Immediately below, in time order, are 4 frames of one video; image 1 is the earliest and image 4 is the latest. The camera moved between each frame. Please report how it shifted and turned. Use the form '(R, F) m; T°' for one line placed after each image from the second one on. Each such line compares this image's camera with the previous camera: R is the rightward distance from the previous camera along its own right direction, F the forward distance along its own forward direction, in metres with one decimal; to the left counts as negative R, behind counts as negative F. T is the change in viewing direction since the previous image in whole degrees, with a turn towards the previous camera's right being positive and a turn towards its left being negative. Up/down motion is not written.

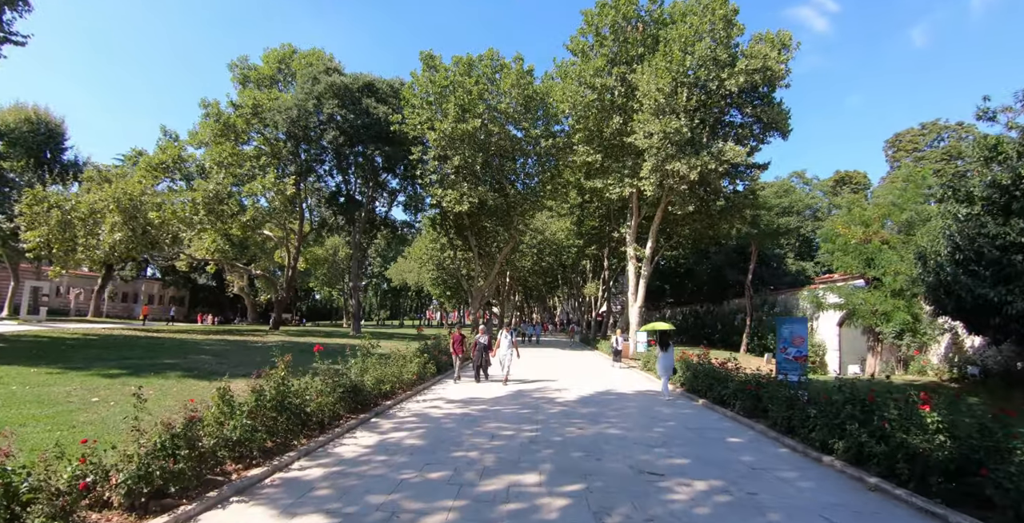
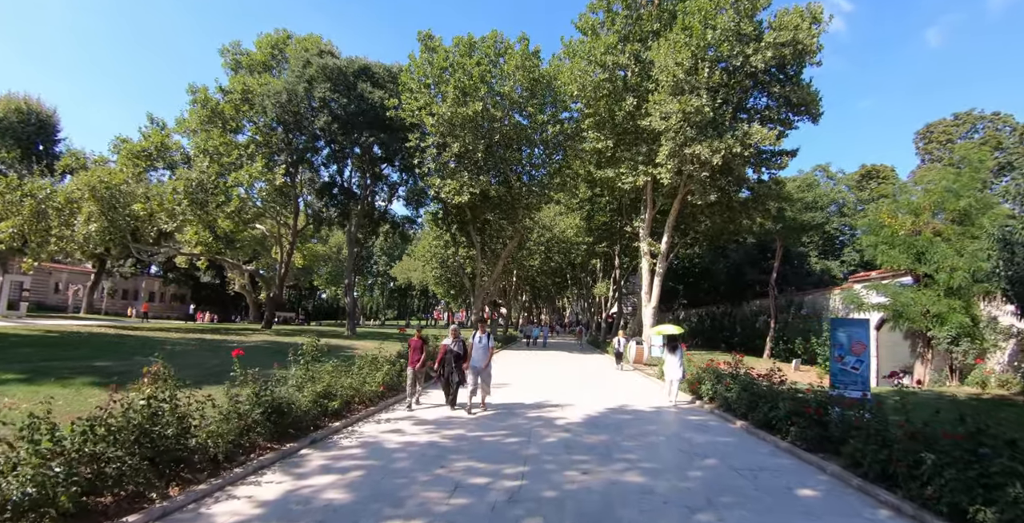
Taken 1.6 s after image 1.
(+0.3, +2.1) m; -1°
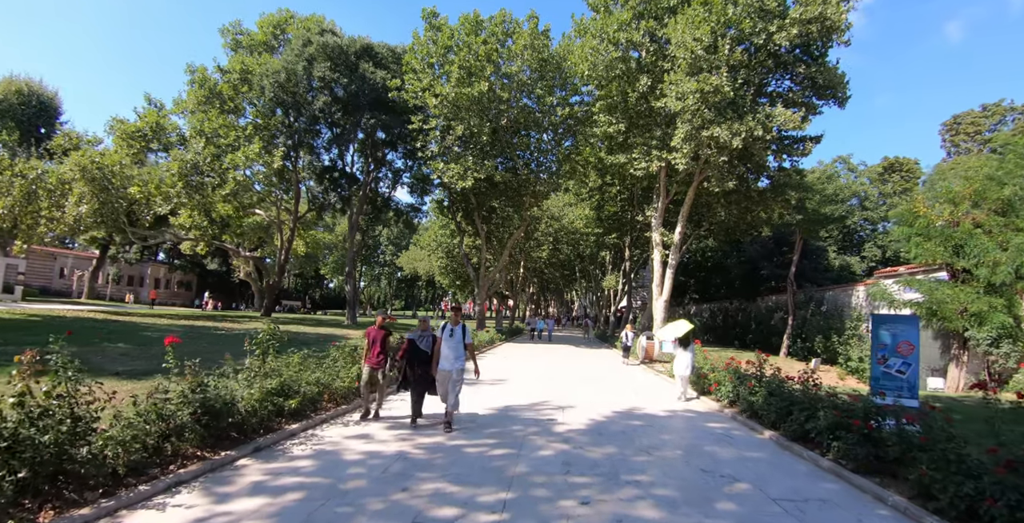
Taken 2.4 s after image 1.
(+0.2, +1.1) m; -1°
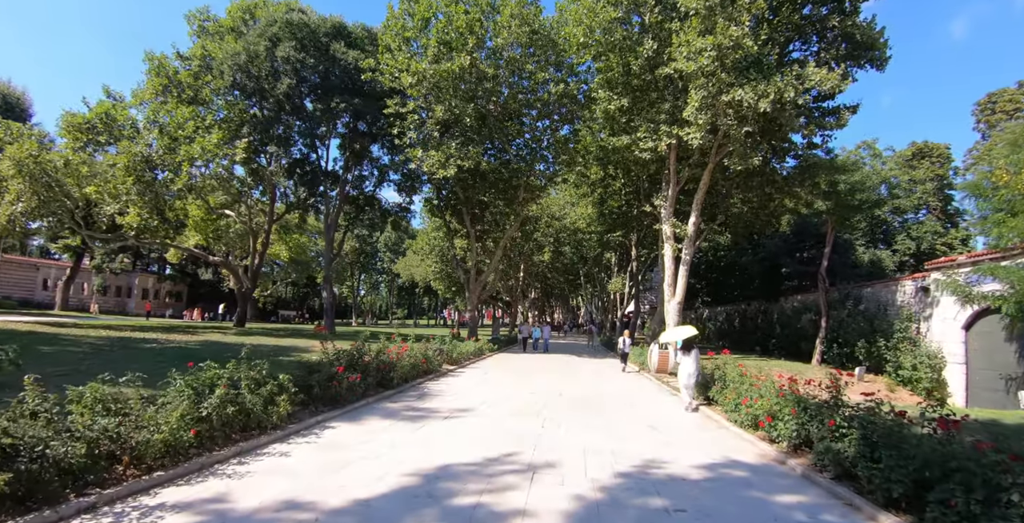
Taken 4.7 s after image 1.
(+0.7, +3.1) m; -1°
